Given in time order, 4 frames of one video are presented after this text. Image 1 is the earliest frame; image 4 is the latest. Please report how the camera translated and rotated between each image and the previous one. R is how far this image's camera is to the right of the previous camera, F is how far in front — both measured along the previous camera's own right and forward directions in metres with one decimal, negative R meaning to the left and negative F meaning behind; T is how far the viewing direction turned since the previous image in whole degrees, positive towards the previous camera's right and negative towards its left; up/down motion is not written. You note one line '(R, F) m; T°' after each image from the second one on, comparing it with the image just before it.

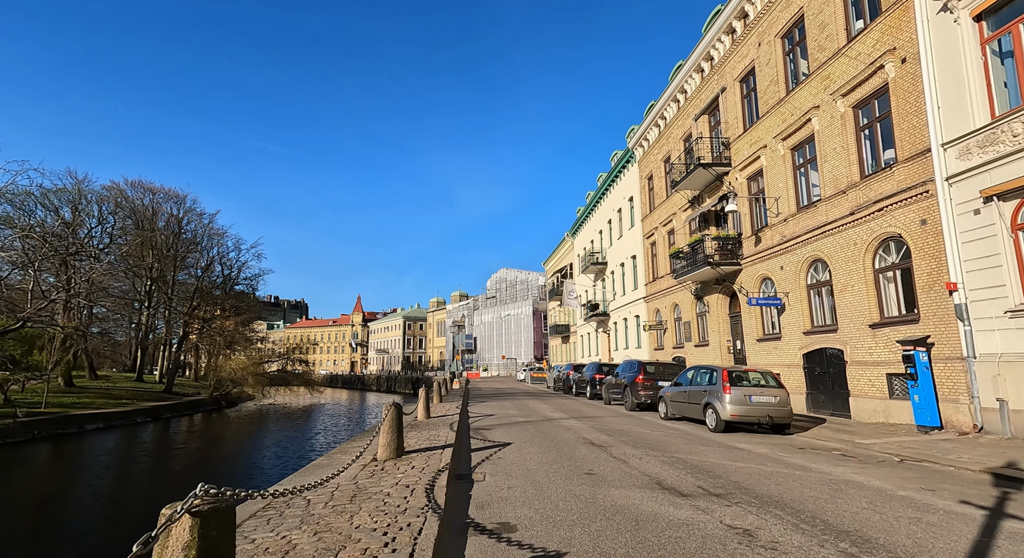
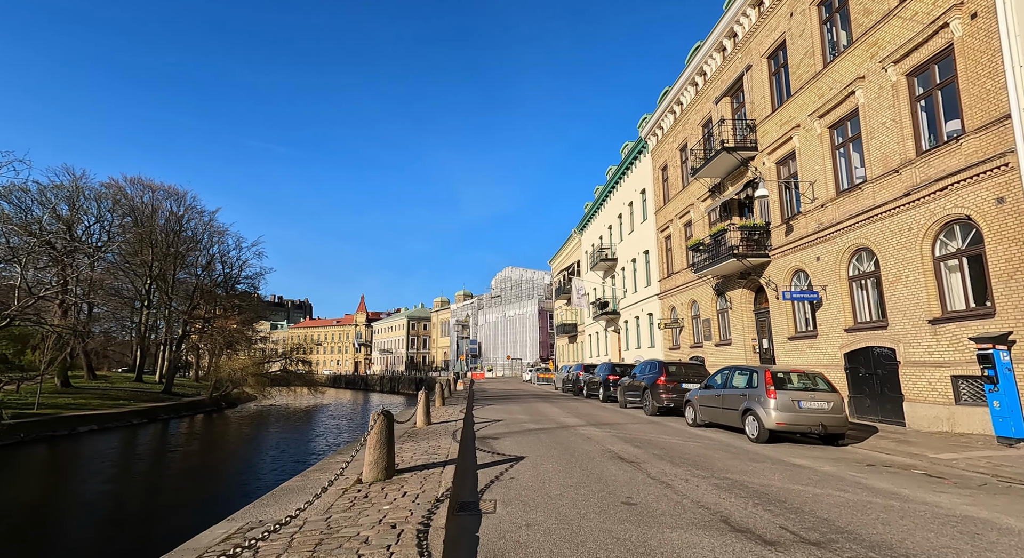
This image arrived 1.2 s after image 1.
(-0.1, +1.4) m; 0°
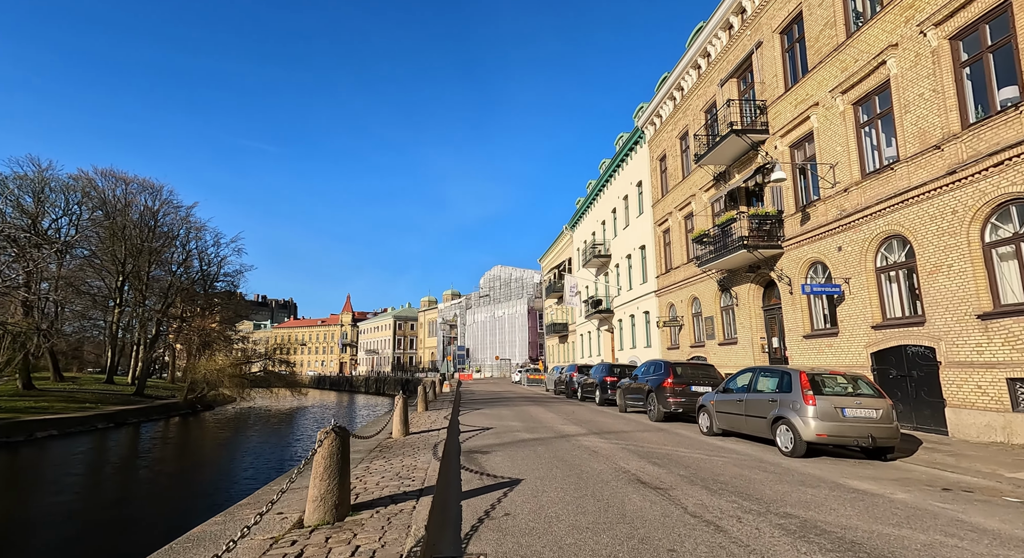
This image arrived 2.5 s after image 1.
(-0.1, +1.5) m; +1°
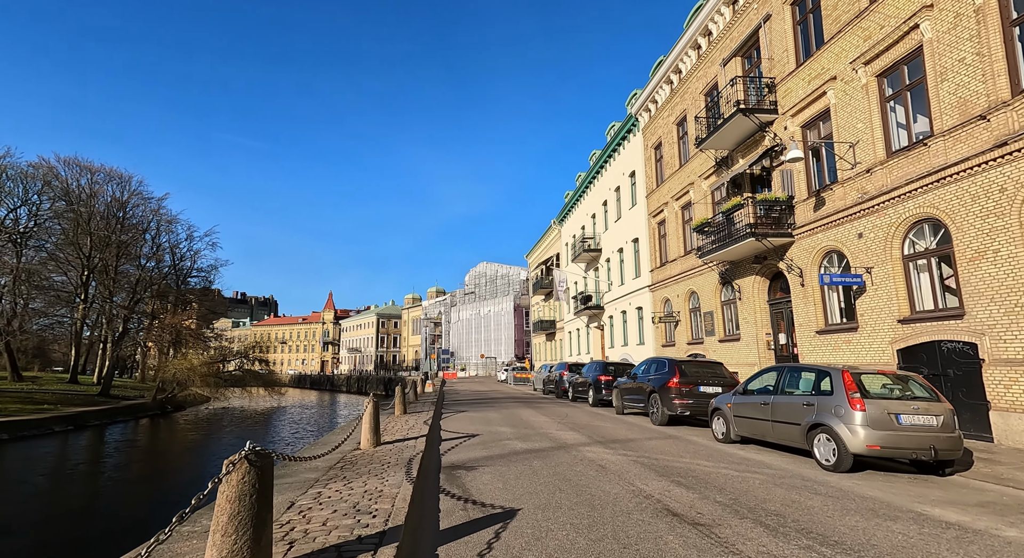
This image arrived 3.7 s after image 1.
(-0.1, +1.4) m; +2°
